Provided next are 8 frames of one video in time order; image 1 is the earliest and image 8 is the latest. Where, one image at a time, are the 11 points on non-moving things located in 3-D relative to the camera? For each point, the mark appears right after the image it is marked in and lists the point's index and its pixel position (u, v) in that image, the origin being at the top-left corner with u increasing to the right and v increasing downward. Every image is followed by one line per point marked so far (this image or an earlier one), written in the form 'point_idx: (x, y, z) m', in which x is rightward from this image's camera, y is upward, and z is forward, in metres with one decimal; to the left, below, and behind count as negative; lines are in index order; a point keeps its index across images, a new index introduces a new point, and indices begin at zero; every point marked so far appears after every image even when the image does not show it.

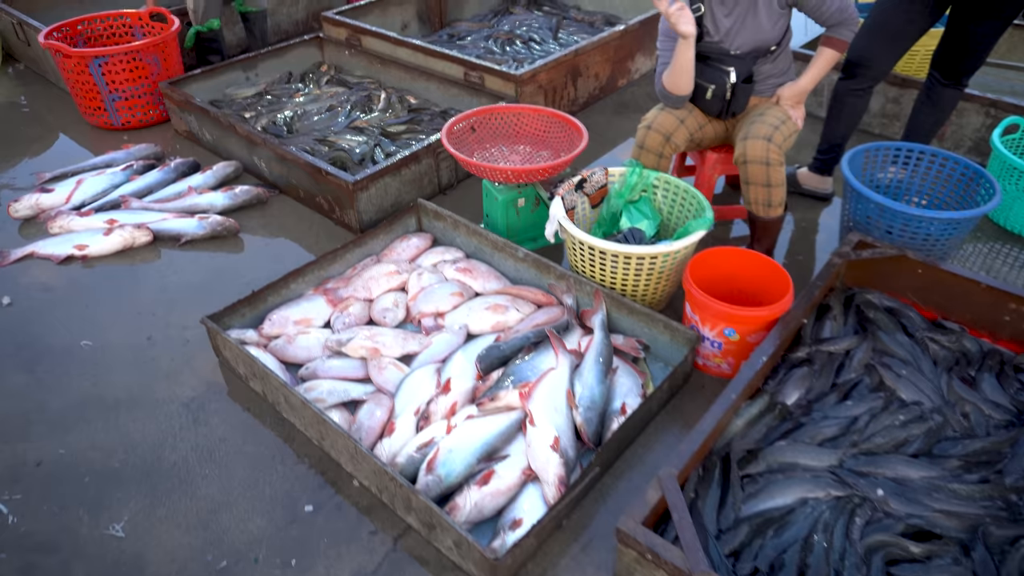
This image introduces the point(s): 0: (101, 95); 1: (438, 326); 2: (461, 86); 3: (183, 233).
0: (-2.4, +1.1, +4.2) m
1: (-0.3, -0.2, +2.9) m
2: (-0.3, +1.2, +4.2) m
3: (-1.6, +0.3, +3.4) m
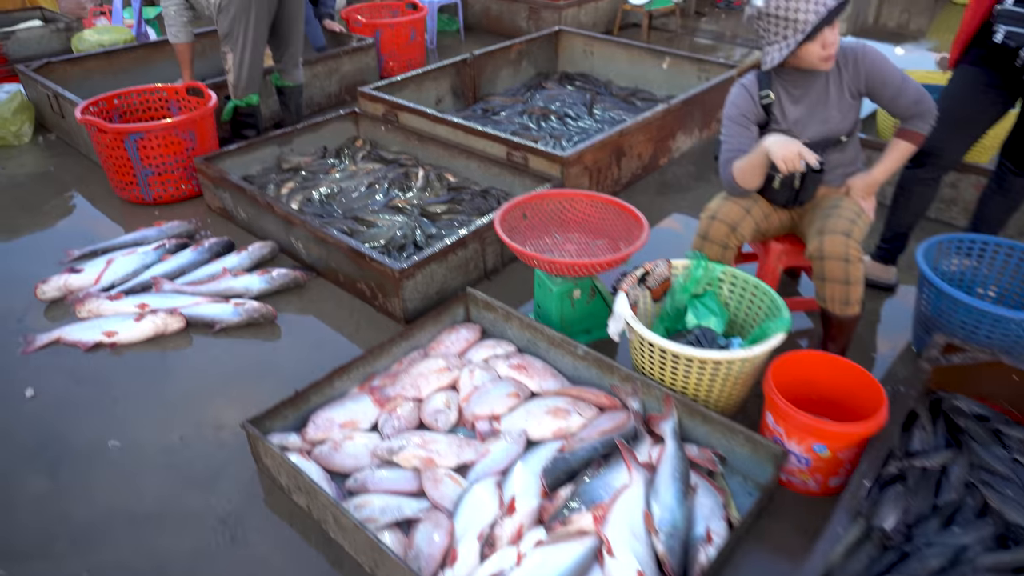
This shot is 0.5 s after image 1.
0: (-2.2, +0.7, +4.1) m
1: (-0.1, -0.5, +2.6) m
2: (0.0, +0.7, +4.1) m
3: (-1.3, -0.1, +3.2) m
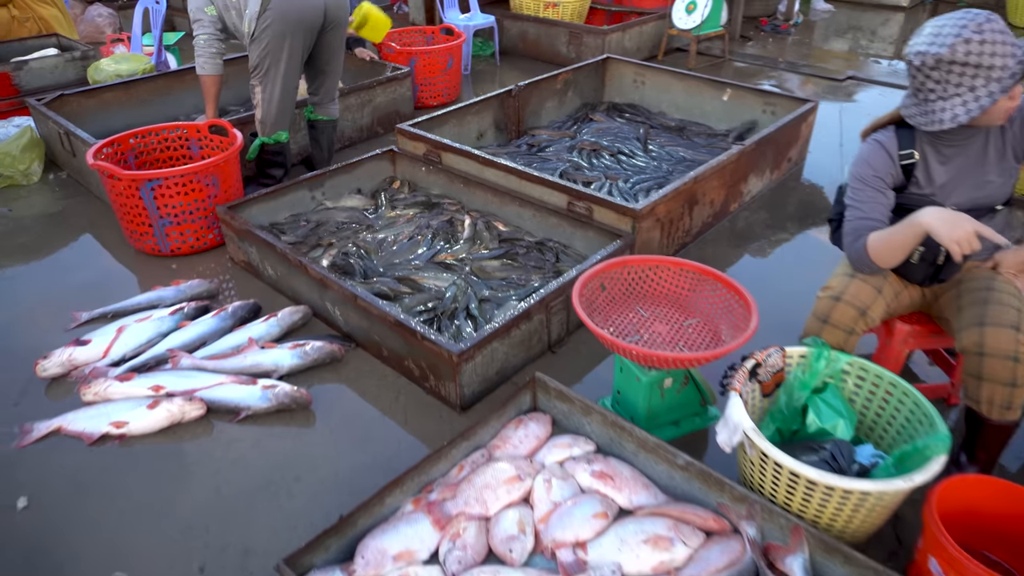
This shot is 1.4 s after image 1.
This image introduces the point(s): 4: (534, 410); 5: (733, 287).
0: (-1.8, +0.3, +3.7) m
1: (+0.2, -0.8, +2.2) m
2: (+0.3, +0.4, +3.6) m
3: (-1.0, -0.5, +2.8) m
4: (+0.1, -0.5, +2.7) m
5: (+0.8, 0.0, +2.6) m
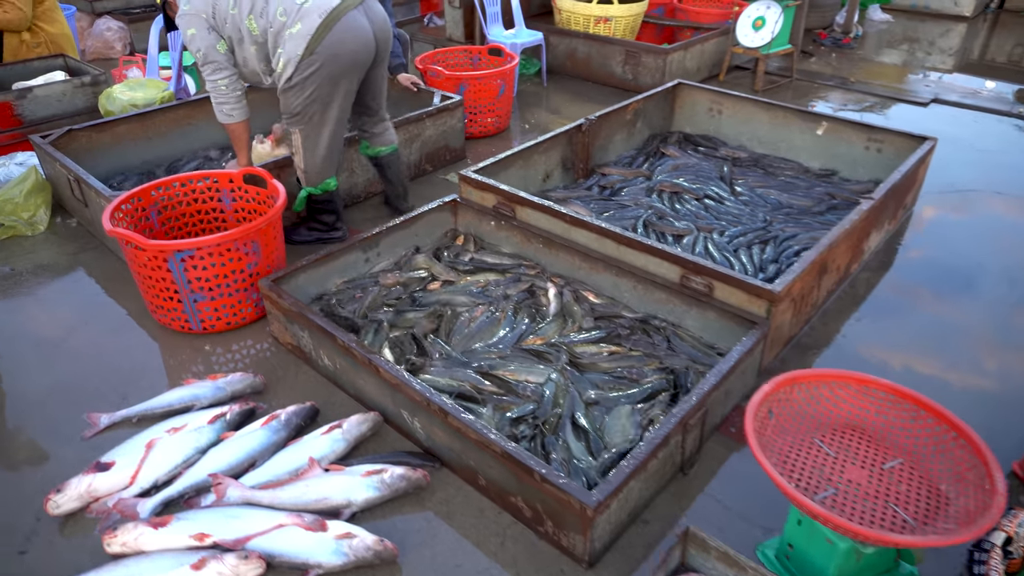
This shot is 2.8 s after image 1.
0: (-1.4, 0.0, +3.1) m
1: (+0.6, -1.2, +1.6) m
2: (+0.7, 0.0, +3.0) m
3: (-0.6, -0.8, +2.2) m
4: (+0.5, -0.8, +2.1) m
5: (+1.2, -0.4, +2.0) m
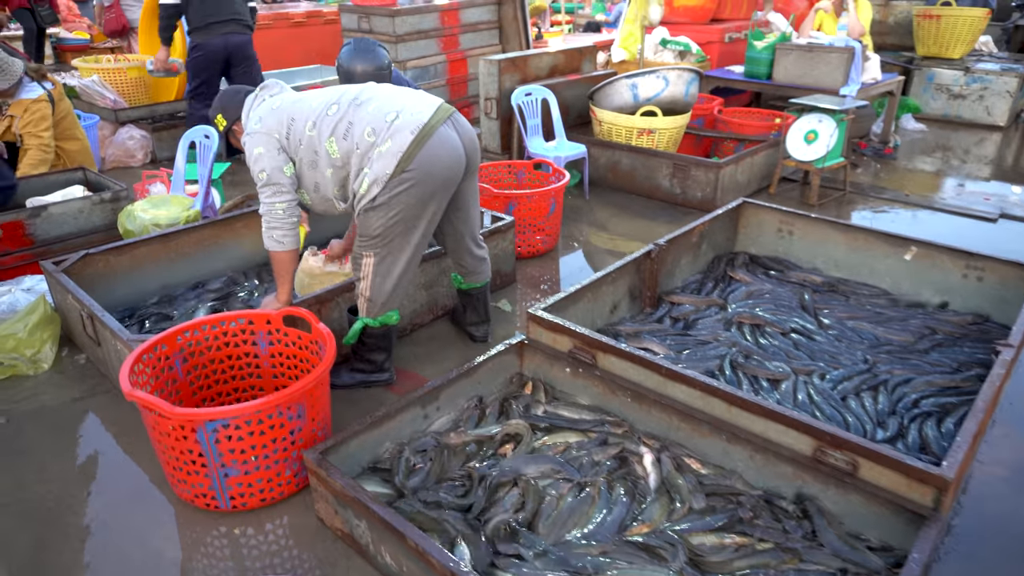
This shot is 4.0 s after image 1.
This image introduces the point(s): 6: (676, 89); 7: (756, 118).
0: (-1.1, -0.6, +2.5) m
1: (+1.0, -1.6, +0.9) m
2: (+1.0, -0.6, +2.5) m
3: (-0.3, -1.3, +1.5) m
4: (+0.9, -1.3, +1.5) m
5: (+1.6, -0.8, +1.4) m
6: (+1.4, +1.7, +6.1) m
7: (+2.3, +1.6, +6.9) m
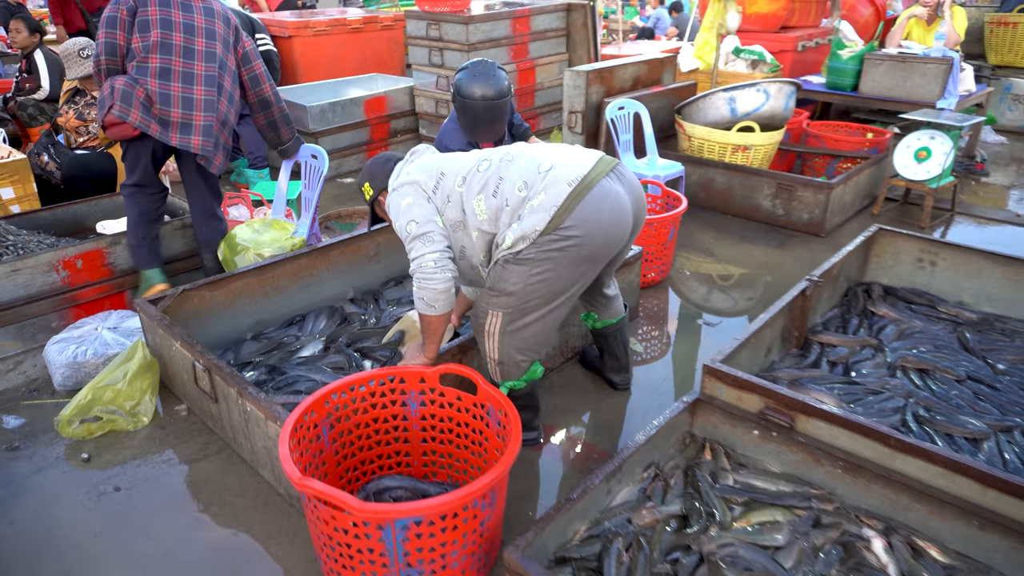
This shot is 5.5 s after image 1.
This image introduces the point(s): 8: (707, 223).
0: (-0.4, -0.8, +2.2) m
1: (+1.7, -1.8, +0.5) m
2: (+1.7, -0.8, +2.1) m
3: (+0.4, -1.5, +1.2) m
4: (+1.6, -1.5, +1.1) m
5: (+2.3, -1.0, +1.0) m
6: (+2.1, +1.5, +5.7) m
7: (+3.0, +1.4, +6.5) m
8: (+1.5, +0.5, +5.7) m
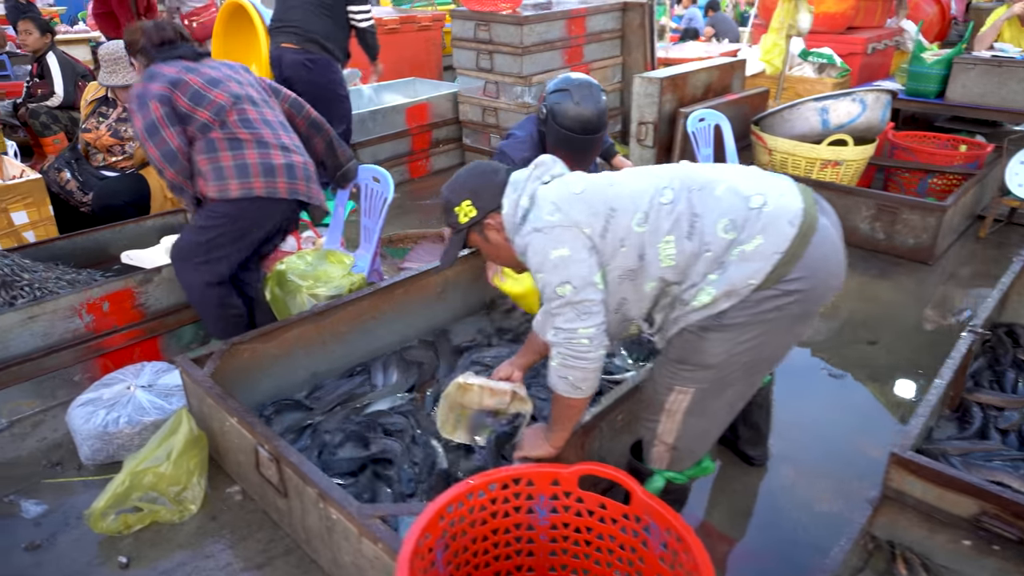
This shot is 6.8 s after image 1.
0: (+0.1, -1.1, +1.6) m
1: (+2.1, -2.1, 0.0) m
2: (+2.2, -1.1, +1.6) m
3: (+0.9, -1.8, +0.6) m
4: (+2.0, -1.8, +0.6) m
5: (+2.7, -1.3, +0.5) m
6: (+2.6, +1.2, +5.1) m
7: (+3.5, +1.2, +5.9) m
8: (+2.0, +0.3, +5.1) m
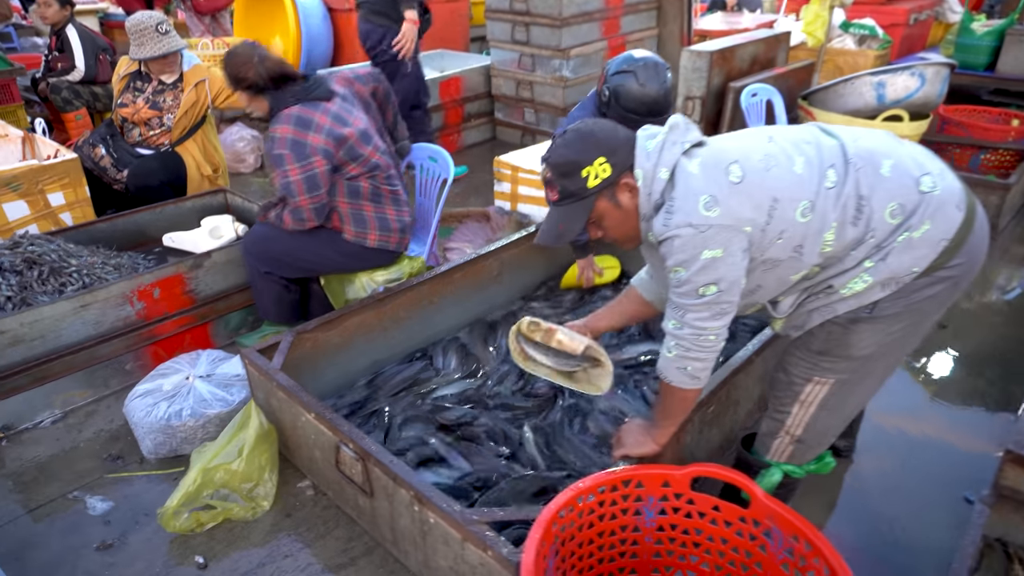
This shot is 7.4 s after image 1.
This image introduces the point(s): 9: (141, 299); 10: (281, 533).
0: (+0.4, -1.1, +1.5) m
1: (+2.4, -2.1, -0.1) m
2: (+2.5, -1.0, +1.5) m
3: (+1.2, -1.8, +0.5) m
4: (+2.3, -1.8, +0.5) m
5: (+3.0, -1.3, +0.4) m
6: (+2.9, +1.4, +4.9) m
7: (+3.8, +1.4, +5.8) m
8: (+2.3, +0.4, +5.0) m
9: (-1.7, 0.0, +3.2) m
10: (-0.8, -0.9, +2.5) m
